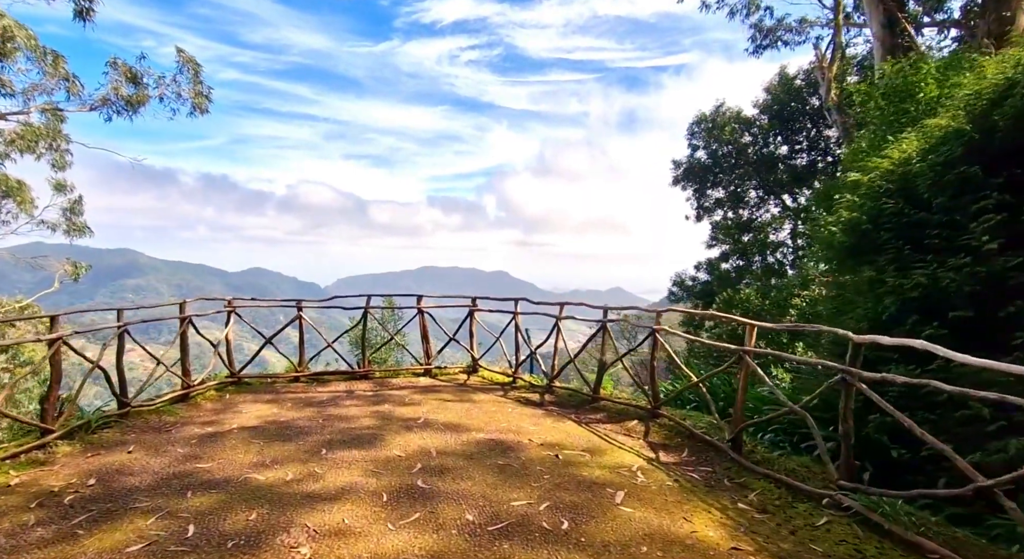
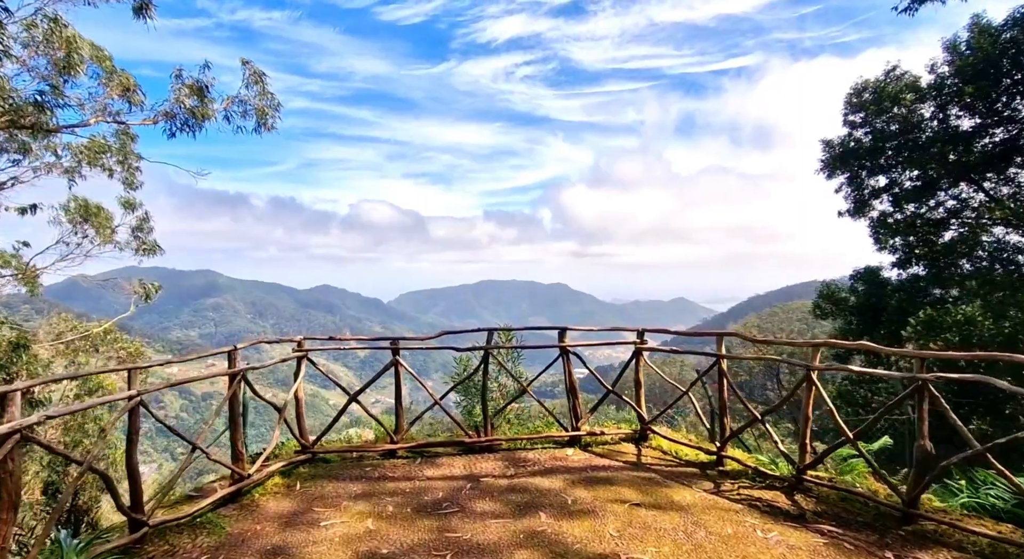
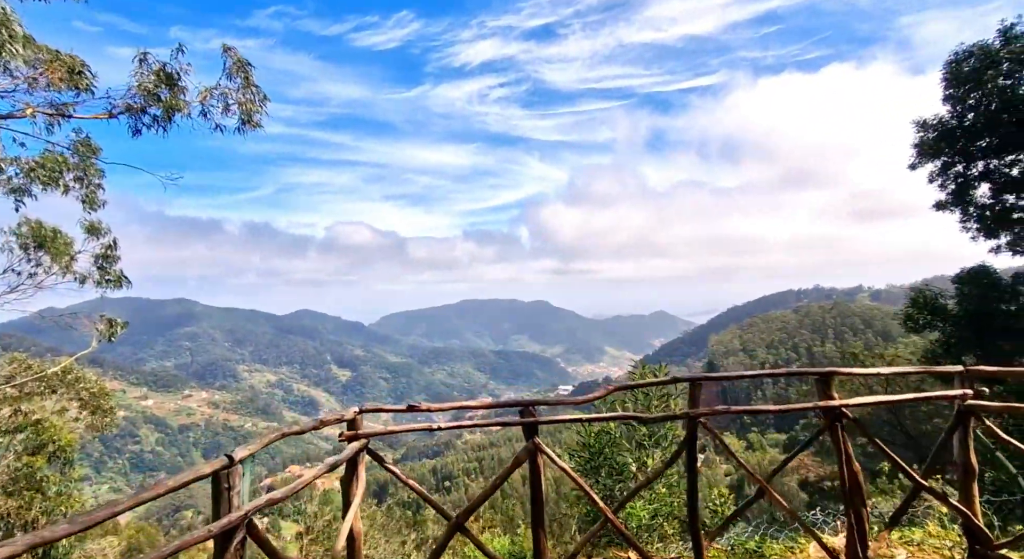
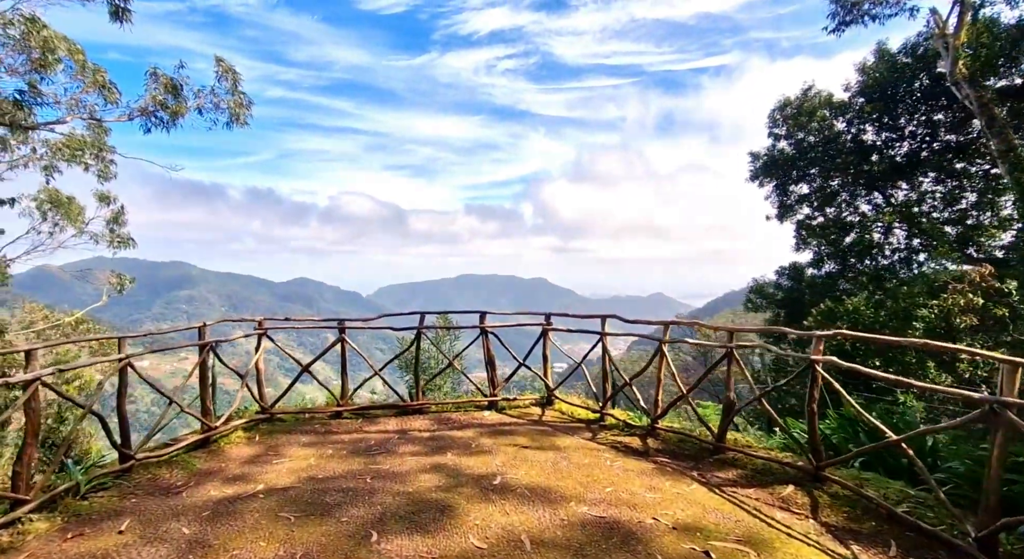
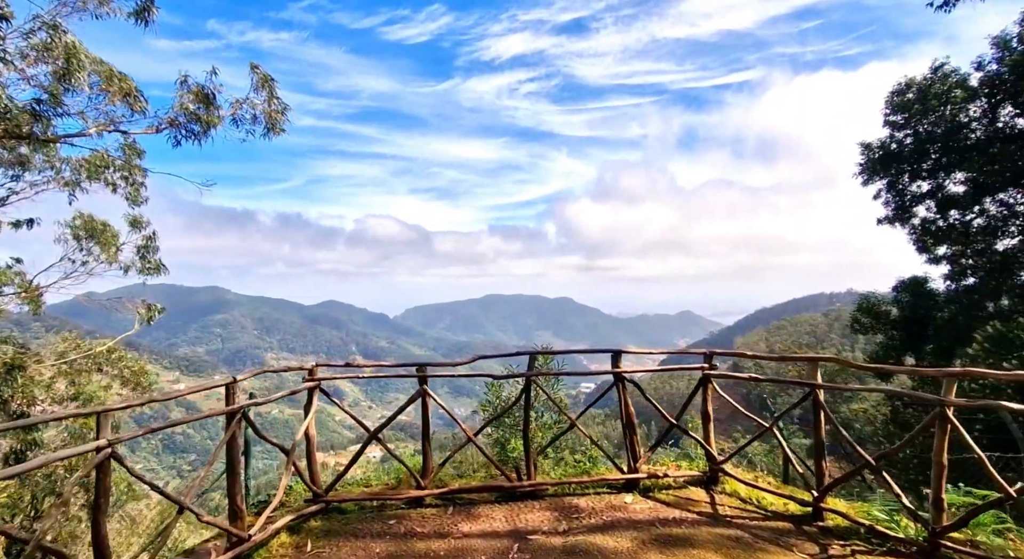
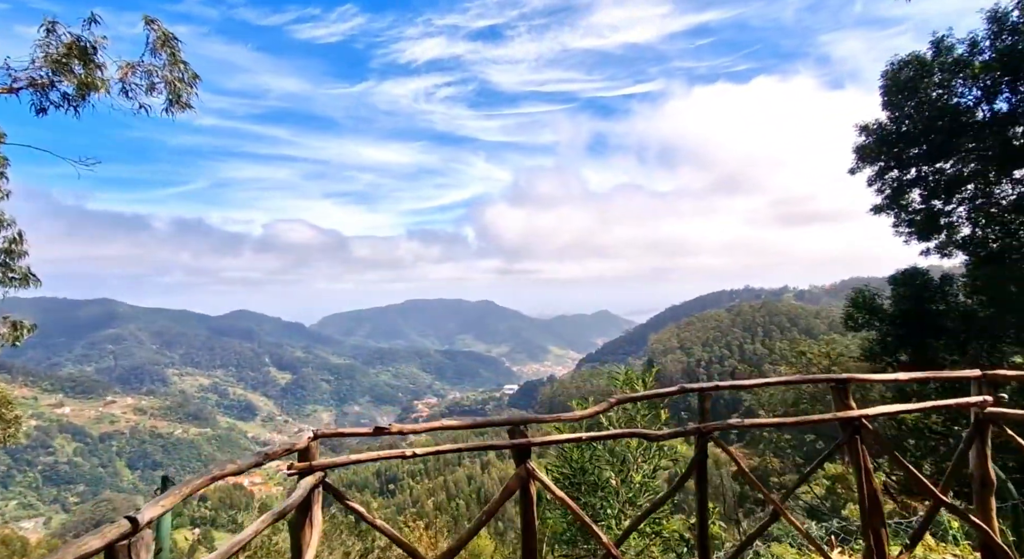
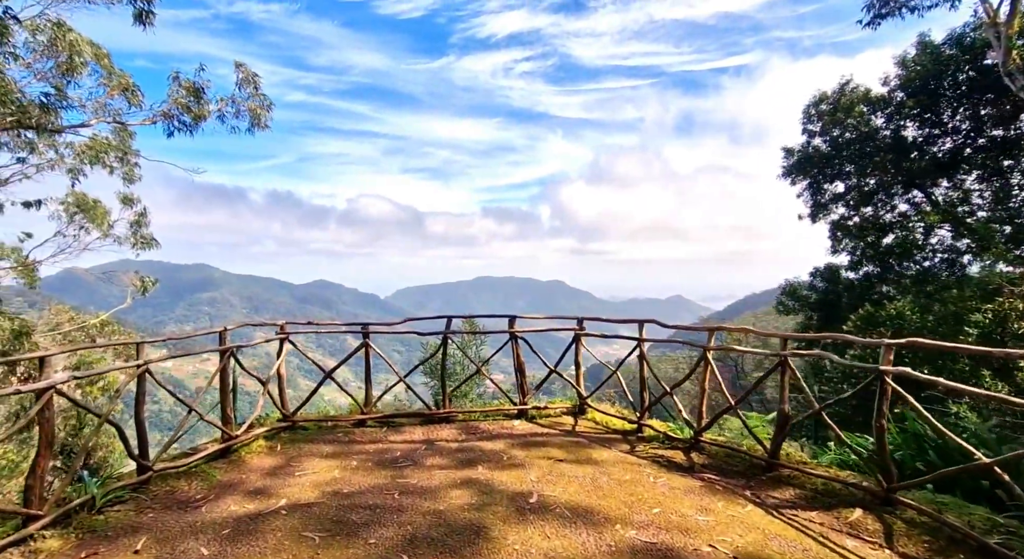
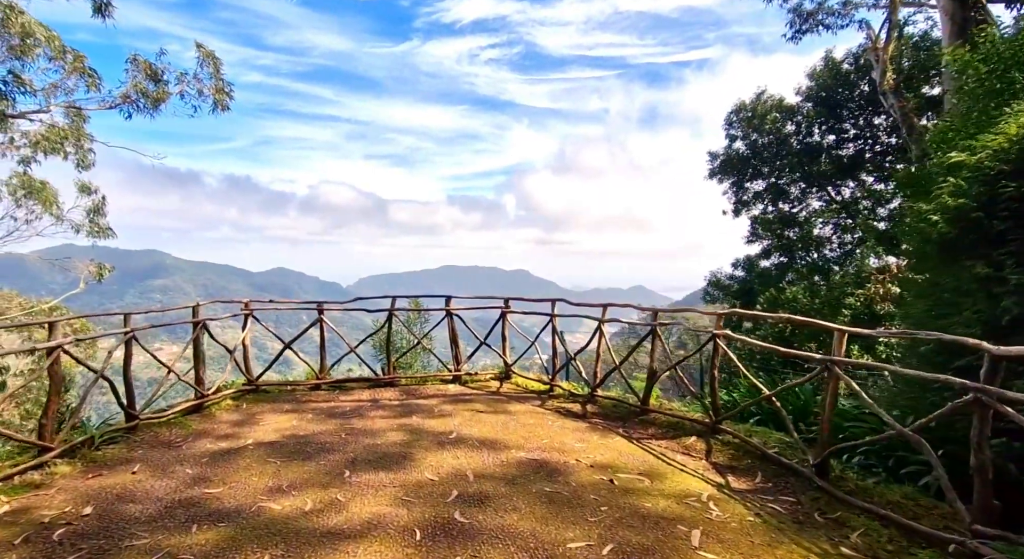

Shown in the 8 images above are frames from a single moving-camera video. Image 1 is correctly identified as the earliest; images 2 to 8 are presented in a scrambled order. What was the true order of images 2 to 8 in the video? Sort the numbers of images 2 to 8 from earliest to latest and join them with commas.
8, 4, 7, 2, 5, 3, 6
